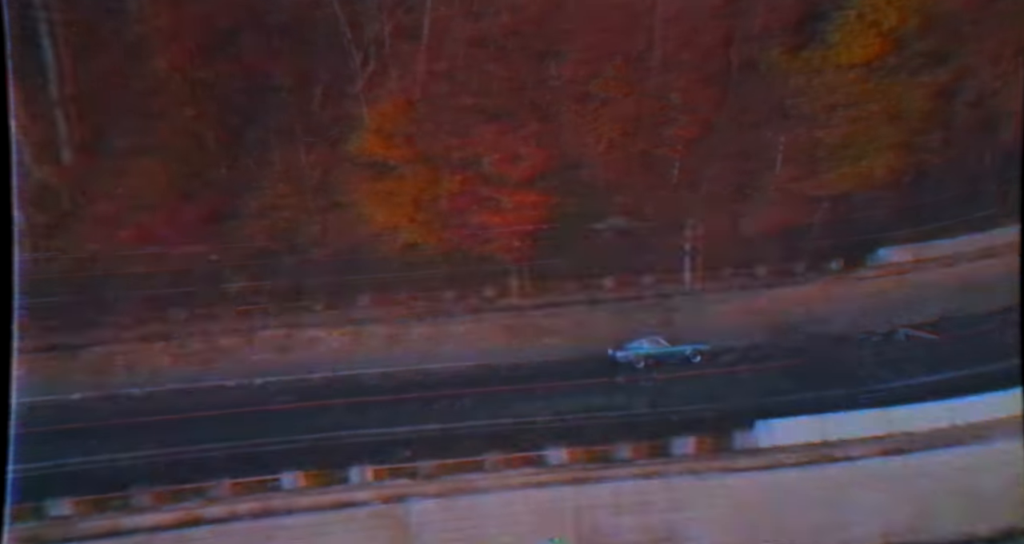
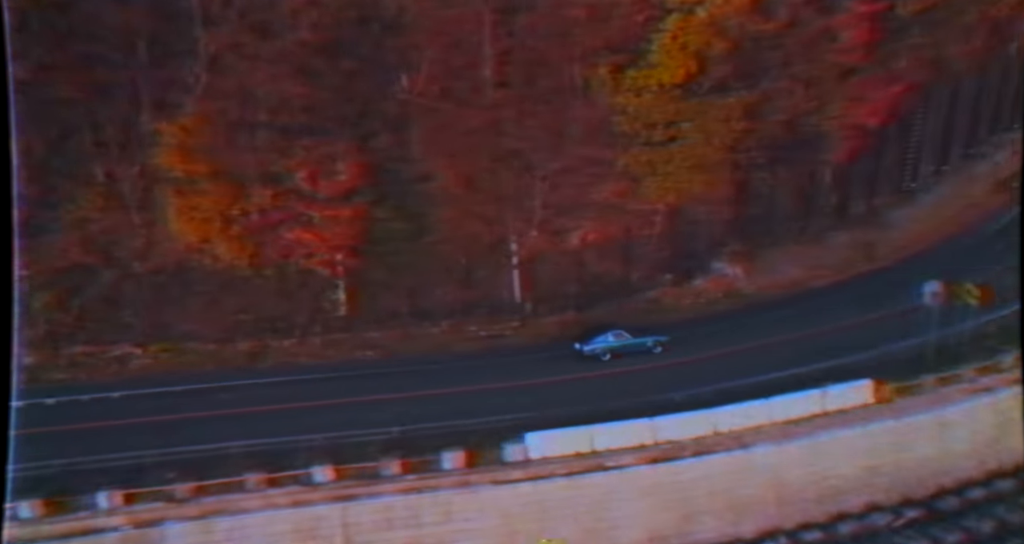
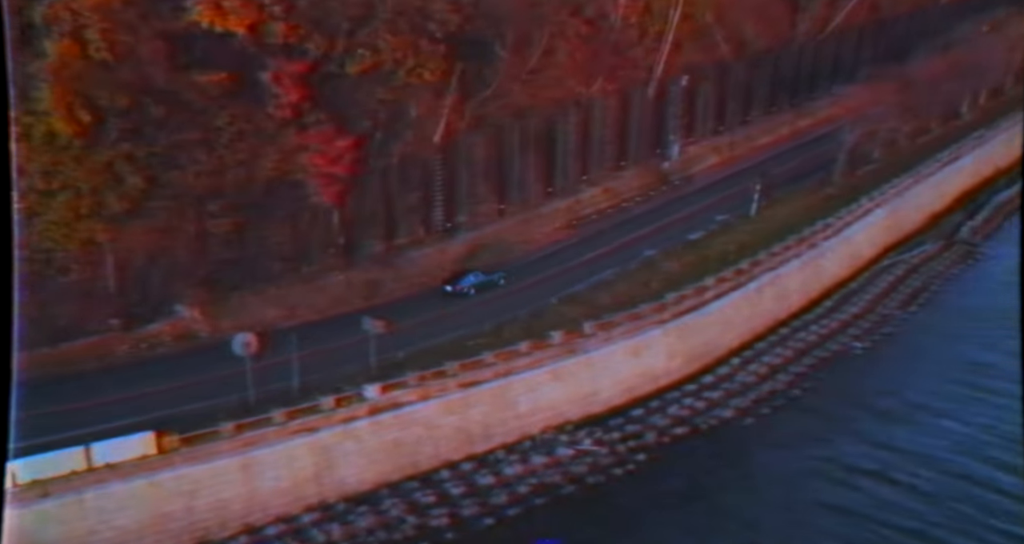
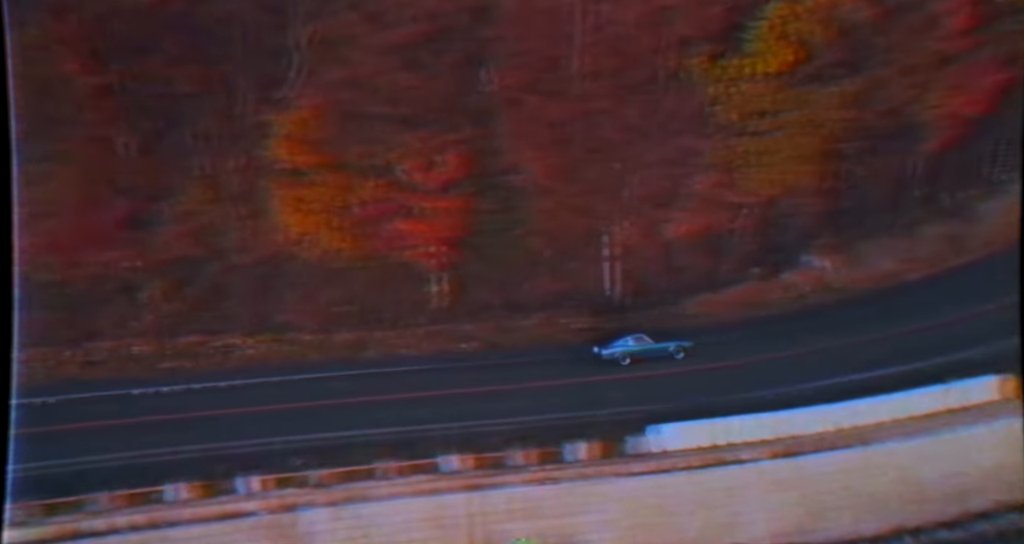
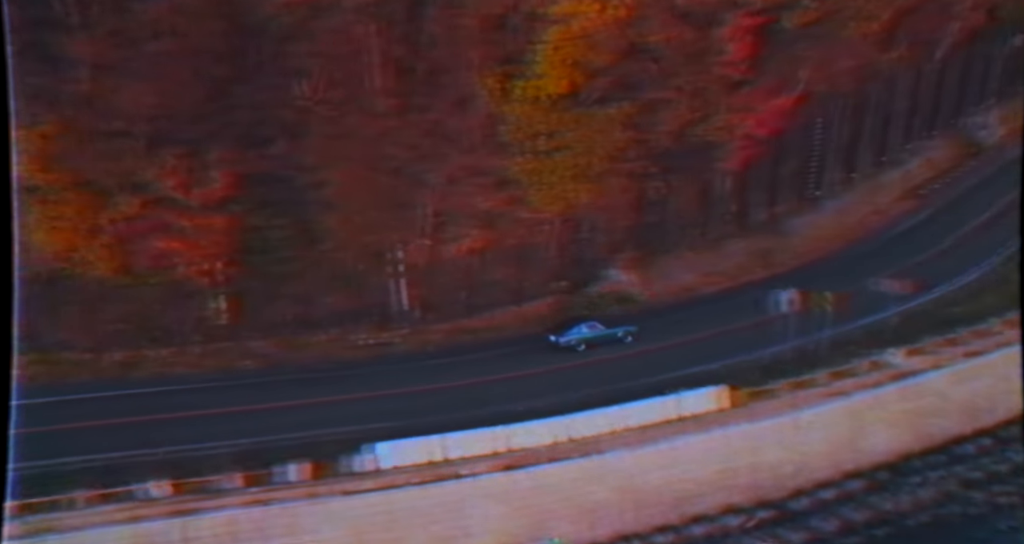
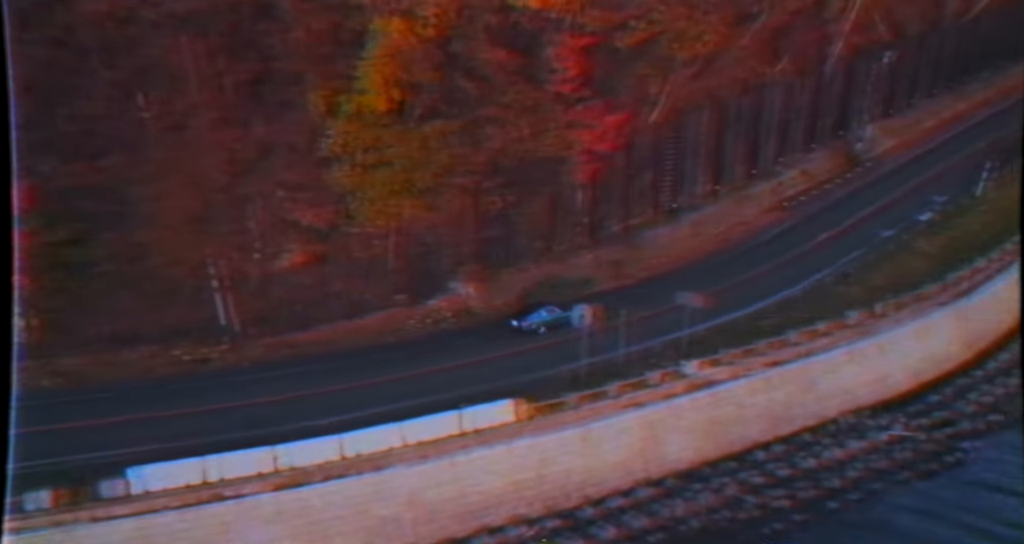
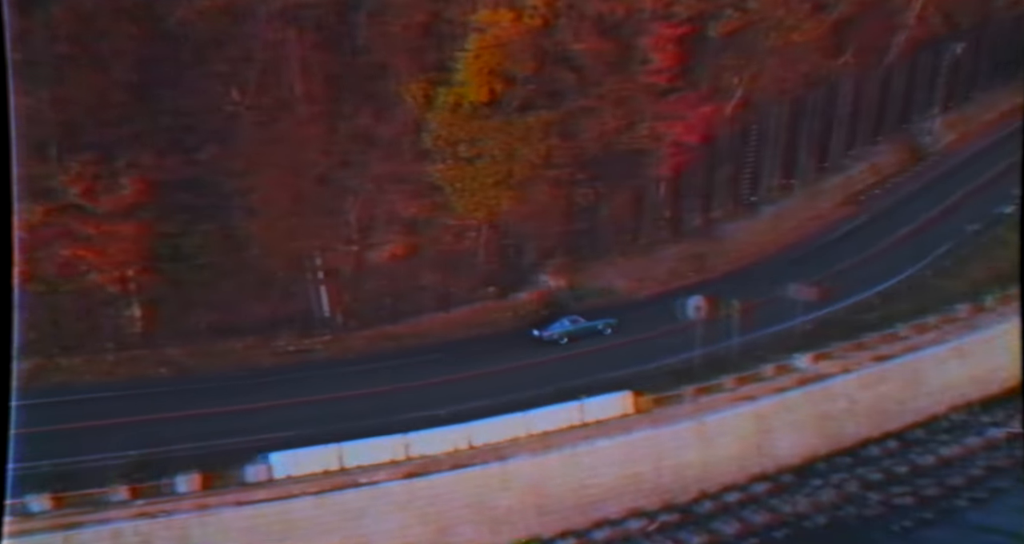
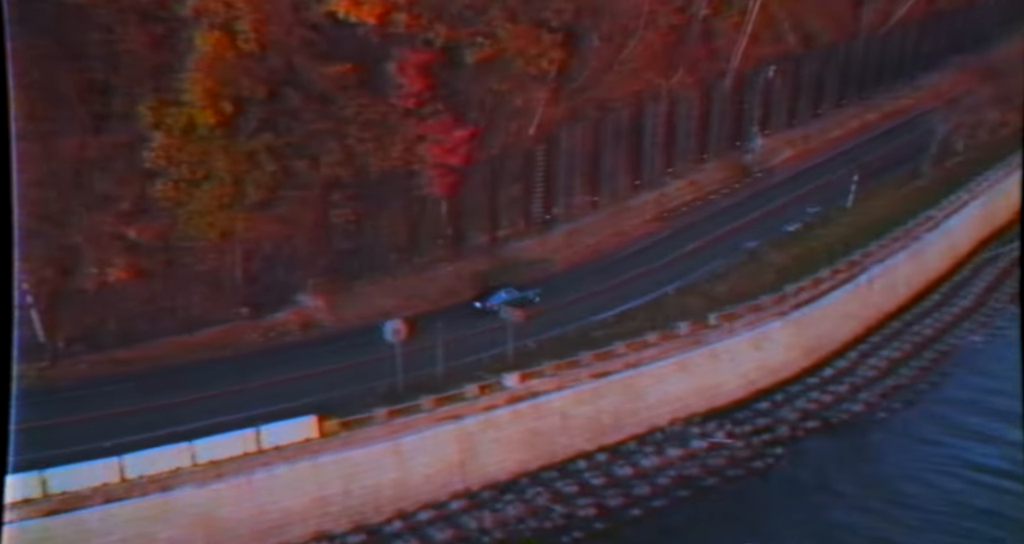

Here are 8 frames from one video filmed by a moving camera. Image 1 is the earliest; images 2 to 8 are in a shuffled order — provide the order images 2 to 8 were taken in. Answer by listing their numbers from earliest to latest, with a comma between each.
4, 2, 5, 7, 6, 8, 3
